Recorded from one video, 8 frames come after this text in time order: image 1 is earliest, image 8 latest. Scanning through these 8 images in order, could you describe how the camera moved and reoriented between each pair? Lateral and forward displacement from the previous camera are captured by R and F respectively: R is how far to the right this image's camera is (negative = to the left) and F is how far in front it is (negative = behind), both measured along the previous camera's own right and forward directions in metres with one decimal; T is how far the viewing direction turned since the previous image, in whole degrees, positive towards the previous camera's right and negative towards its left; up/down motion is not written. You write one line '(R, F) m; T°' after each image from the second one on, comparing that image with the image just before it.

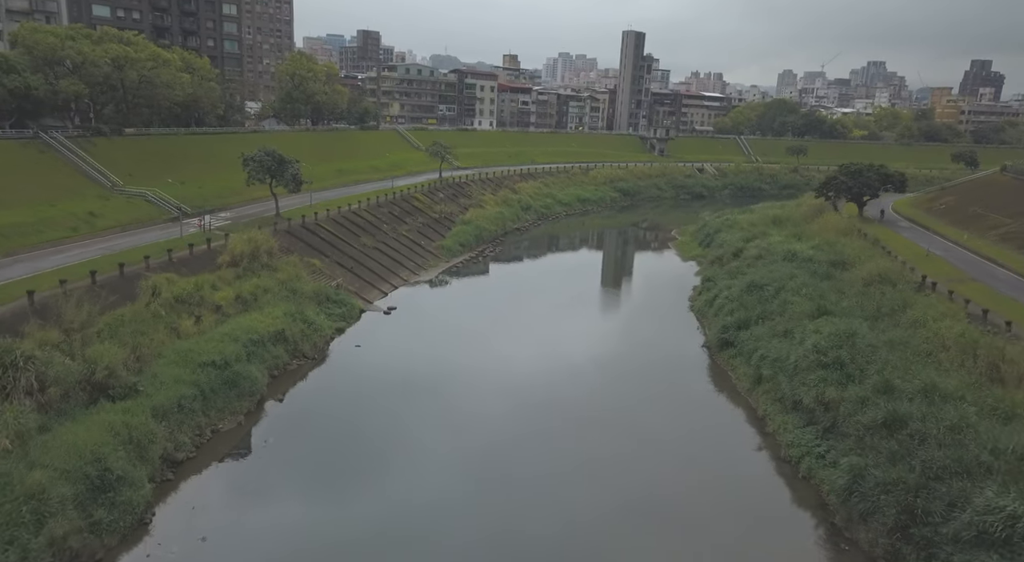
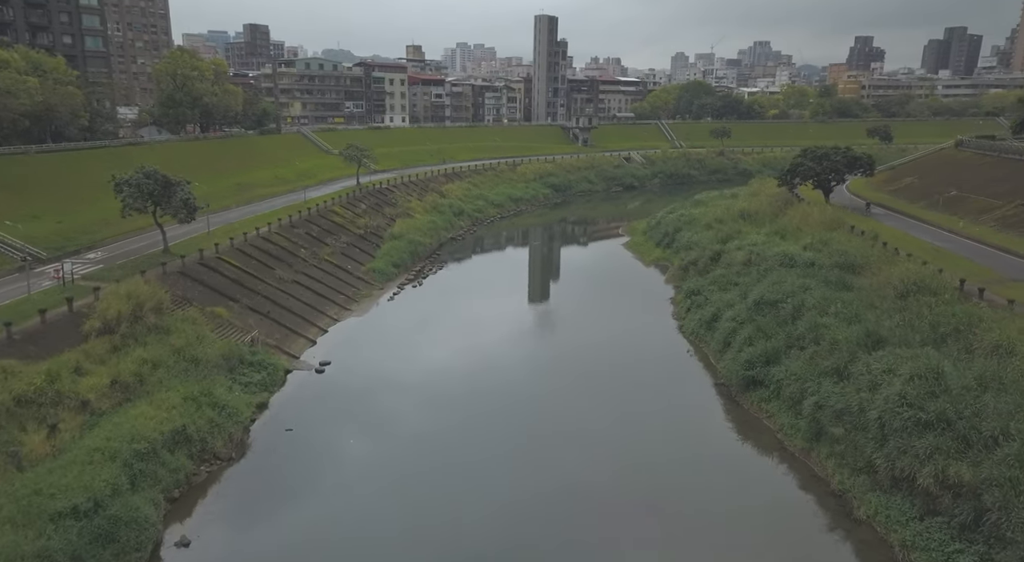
(-1.7, +6.3) m; +7°
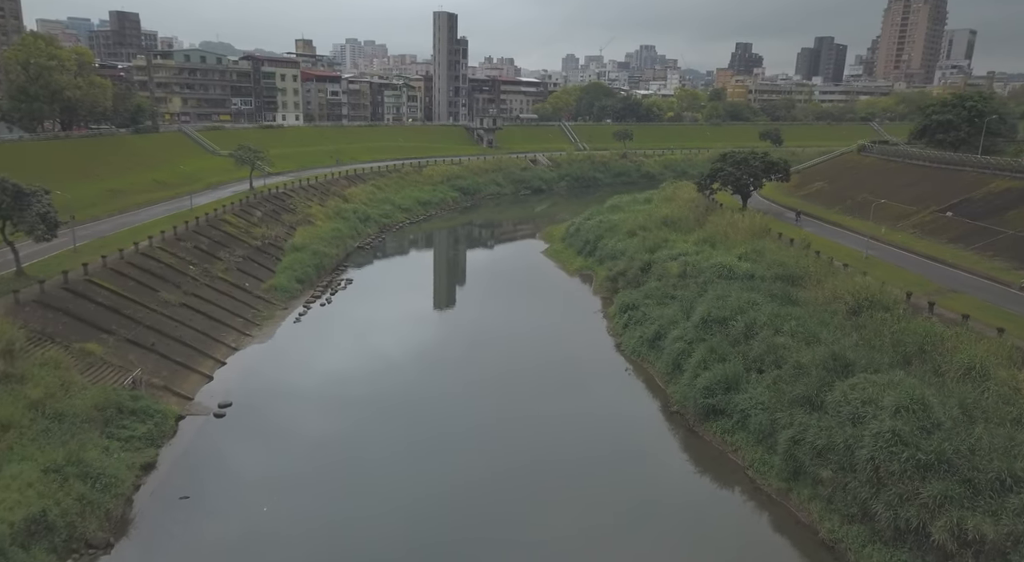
(-1.1, +2.8) m; +8°
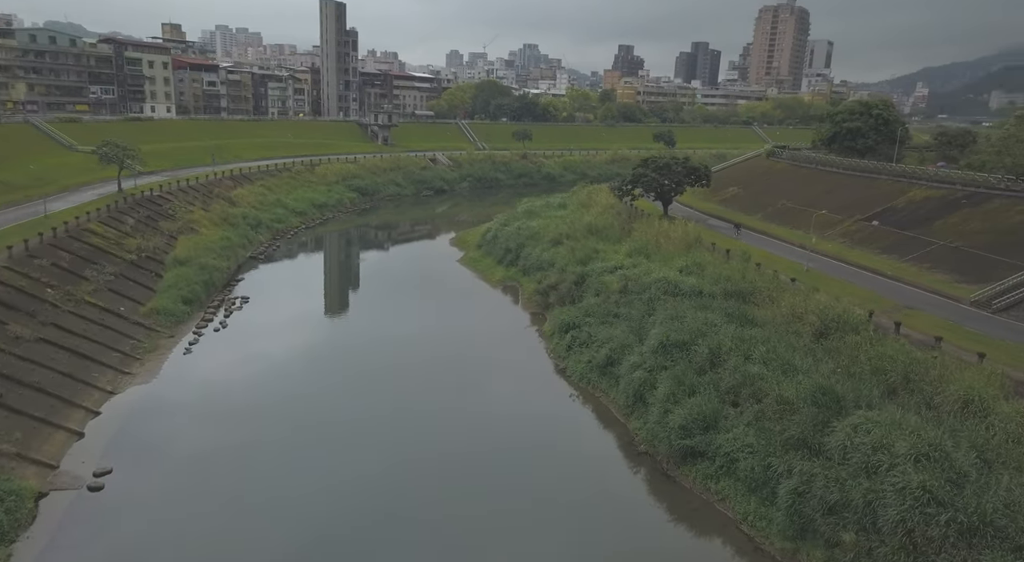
(-1.7, +3.2) m; +9°
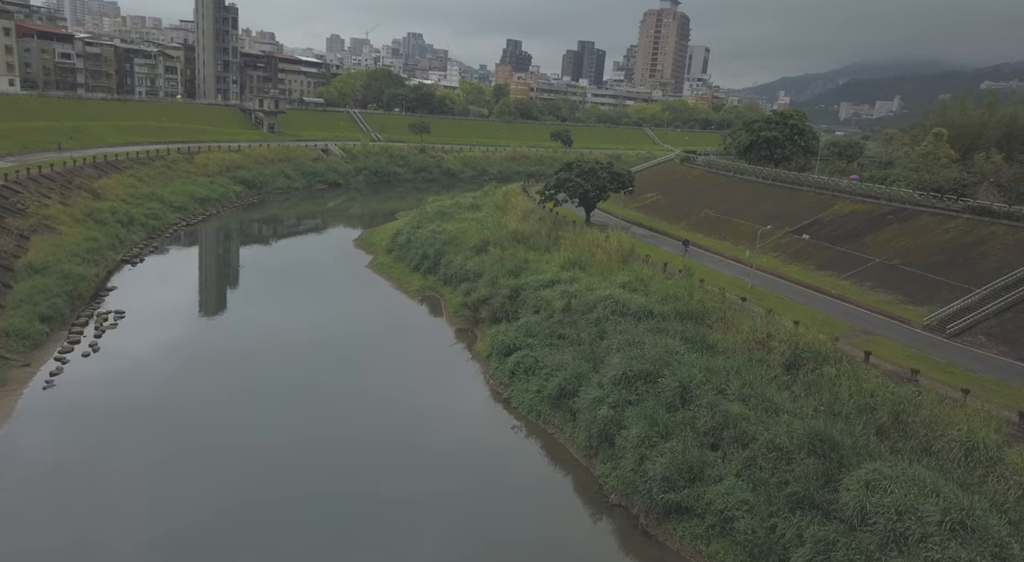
(-1.8, +3.1) m; +10°
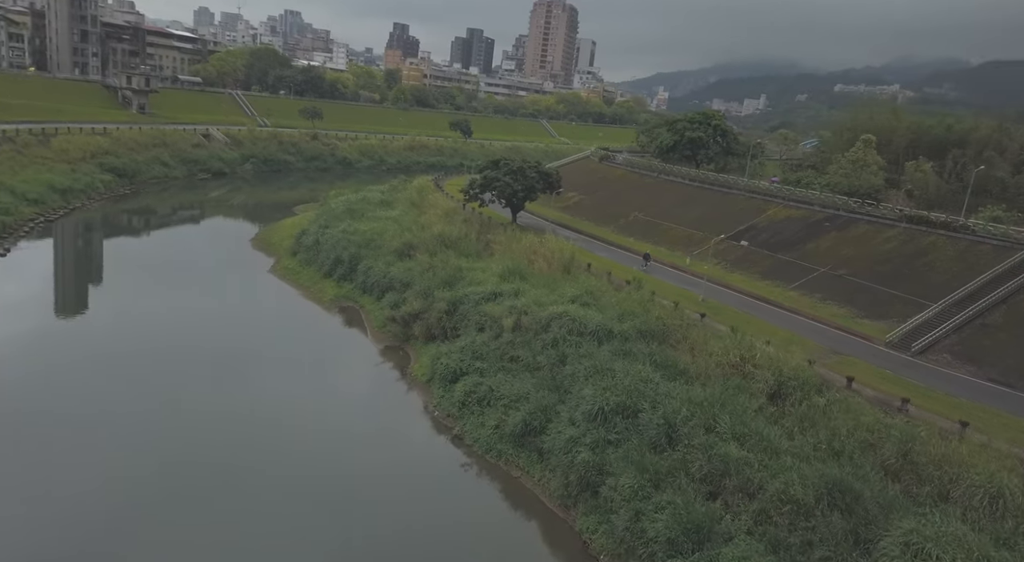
(-2.0, +3.0) m; +9°
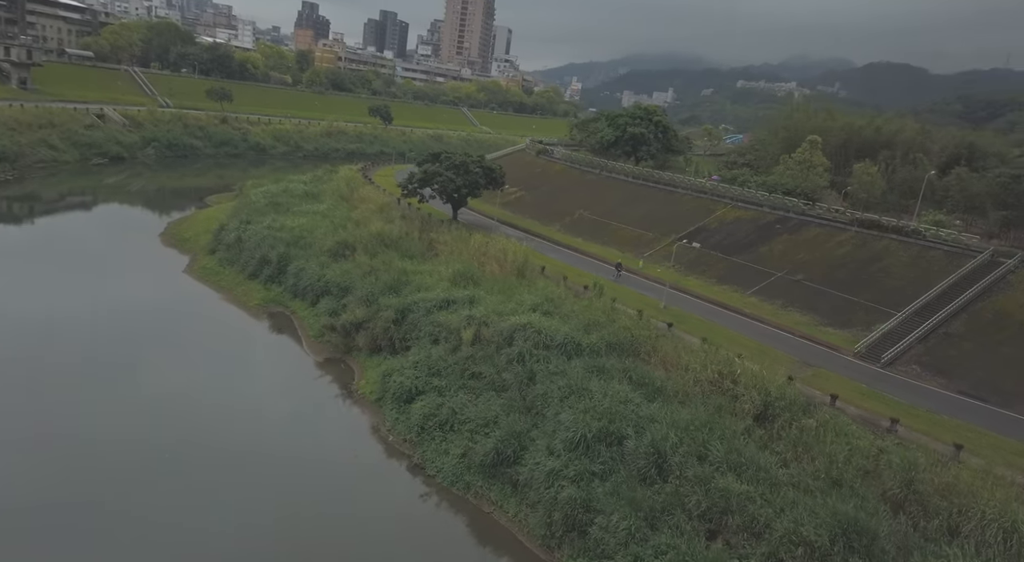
(-1.5, +2.0) m; +7°
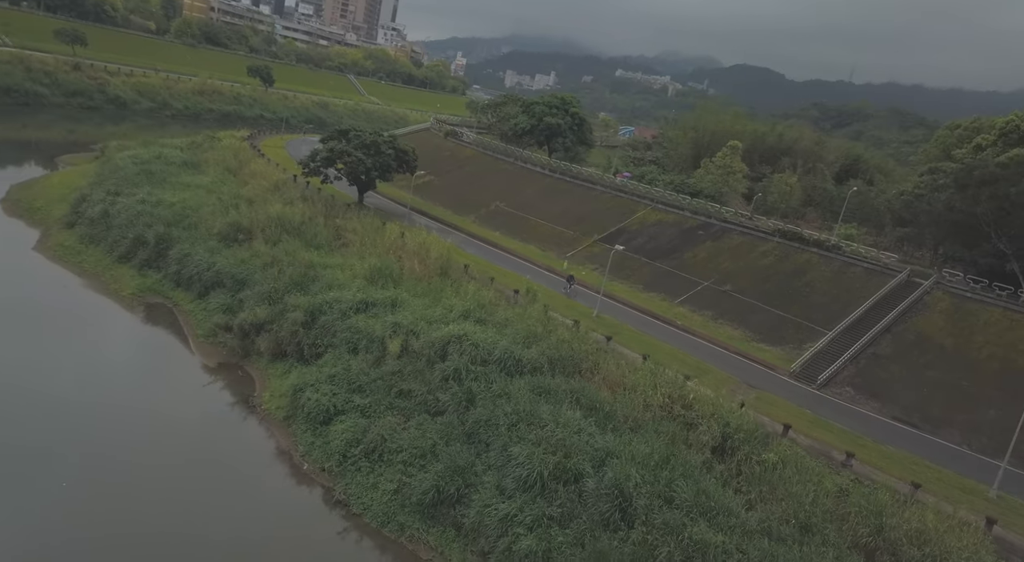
(-1.8, +2.3) m; +10°
